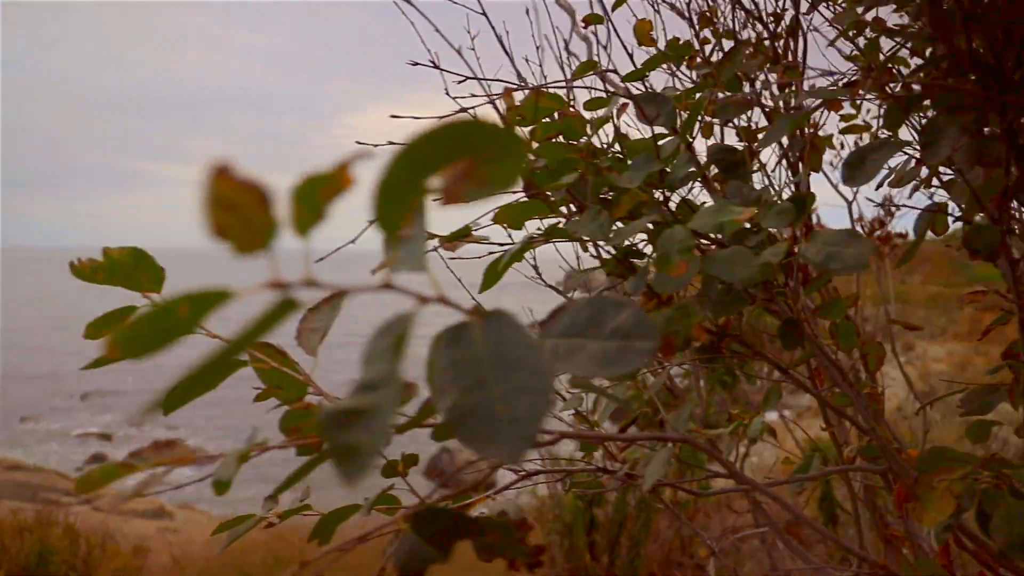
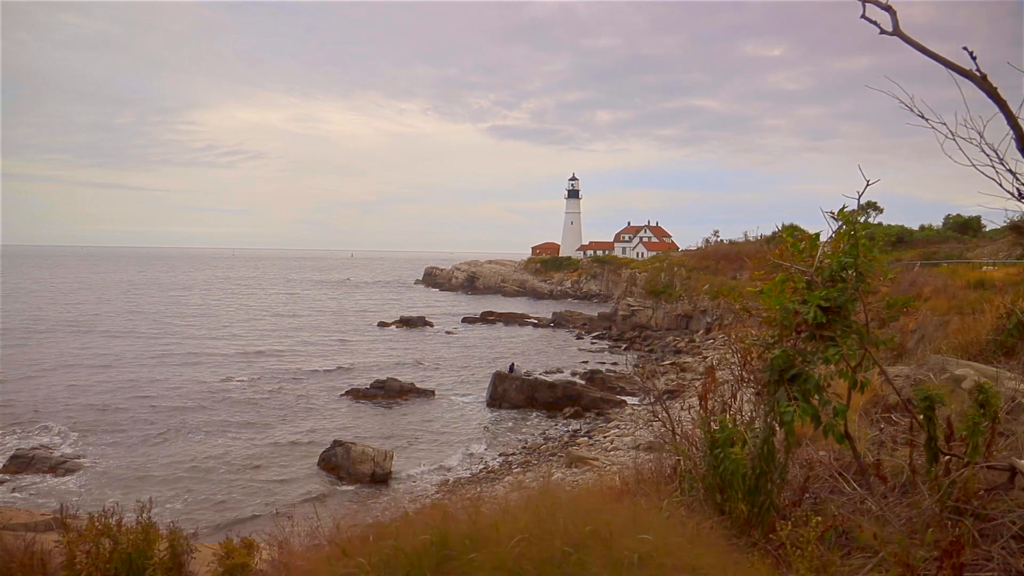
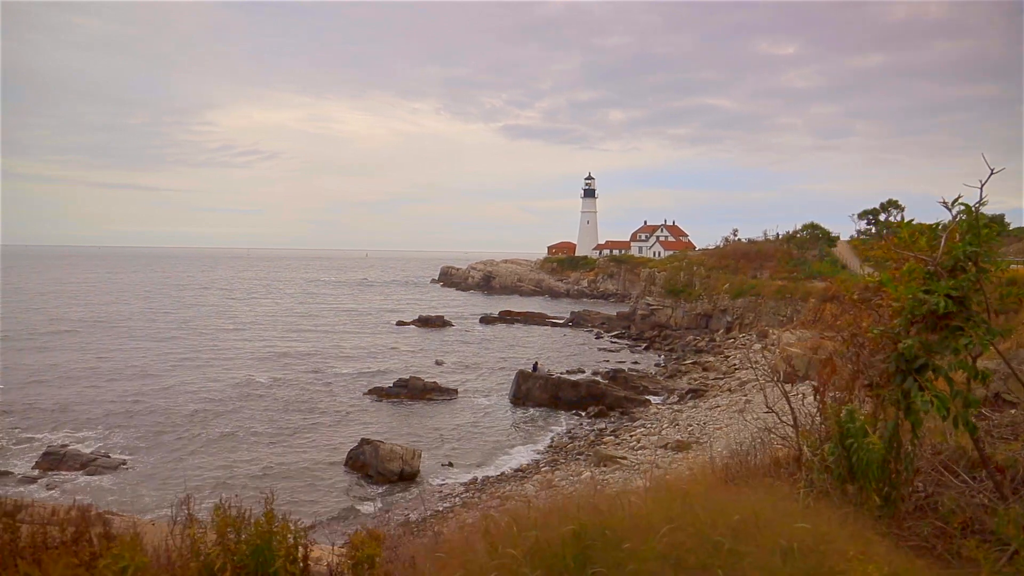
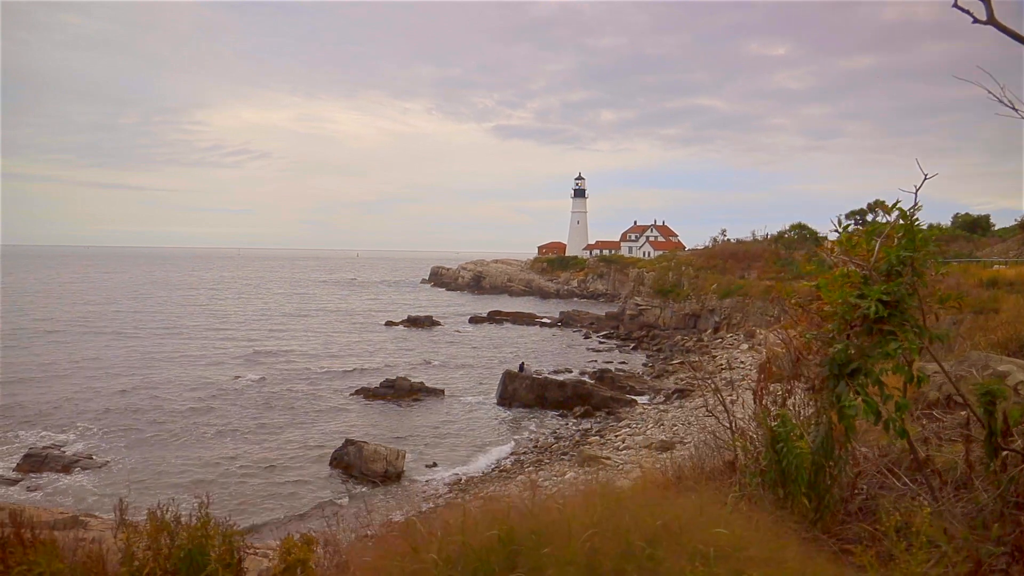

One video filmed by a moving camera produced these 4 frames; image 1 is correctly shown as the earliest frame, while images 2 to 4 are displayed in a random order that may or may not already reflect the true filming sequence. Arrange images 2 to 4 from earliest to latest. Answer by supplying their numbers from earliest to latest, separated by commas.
2, 4, 3
